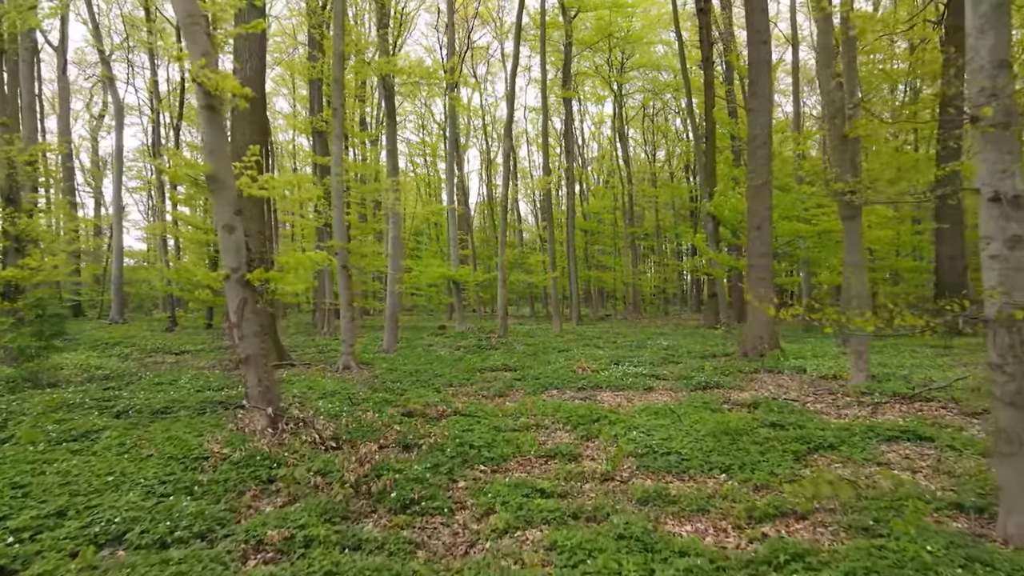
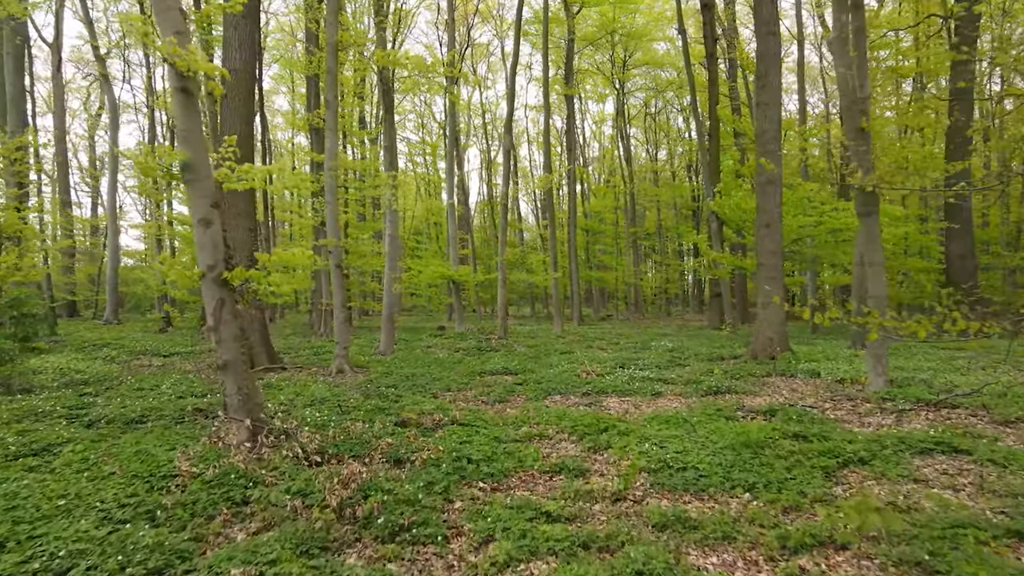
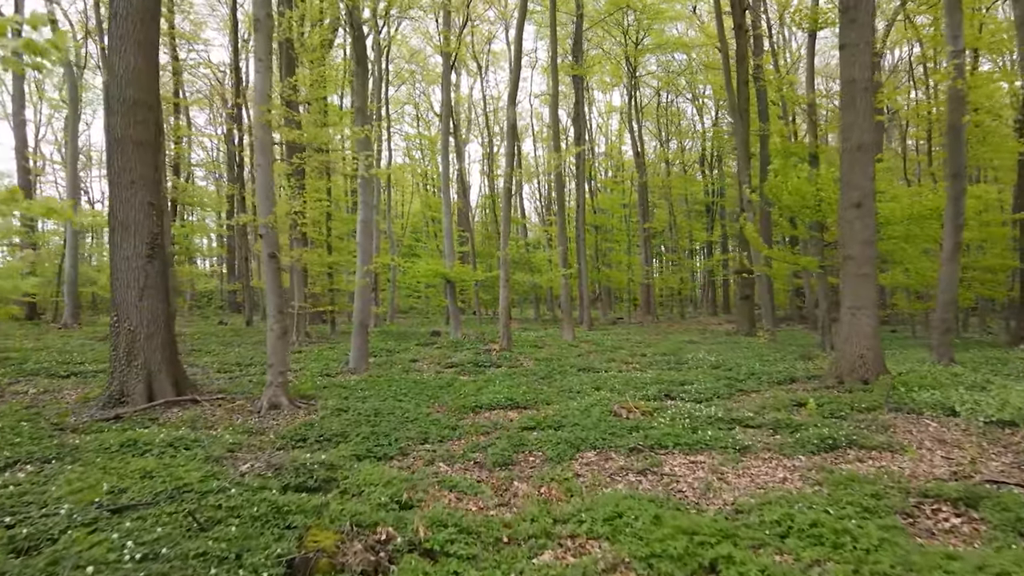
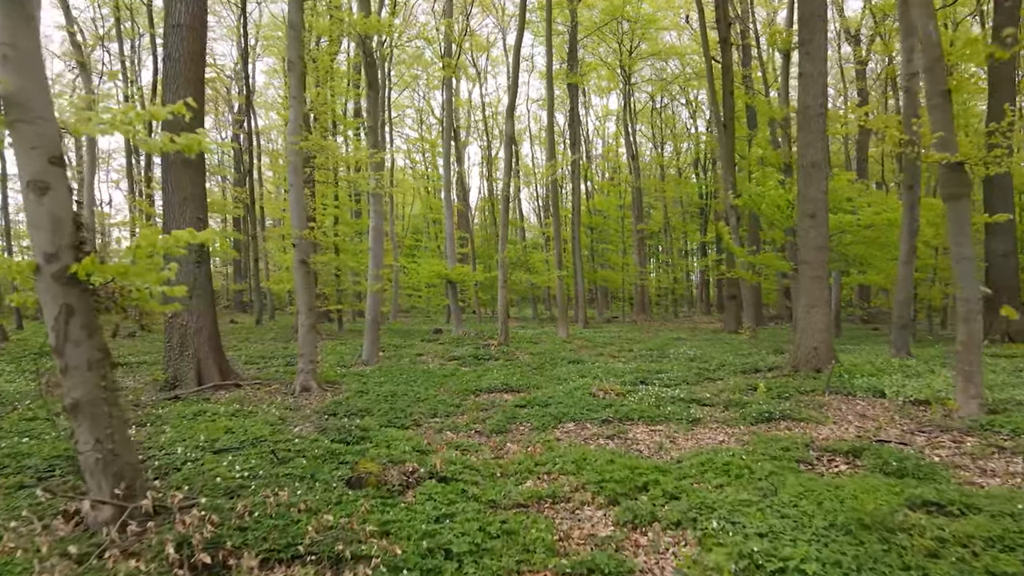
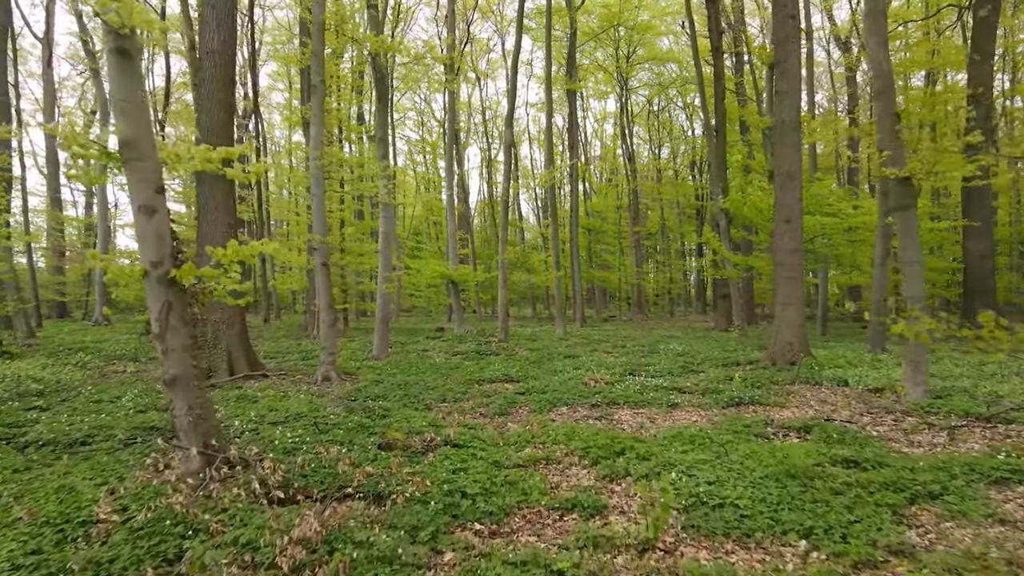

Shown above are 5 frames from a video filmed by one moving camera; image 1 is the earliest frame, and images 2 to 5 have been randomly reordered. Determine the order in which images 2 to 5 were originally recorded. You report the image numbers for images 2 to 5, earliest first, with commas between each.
2, 5, 4, 3
